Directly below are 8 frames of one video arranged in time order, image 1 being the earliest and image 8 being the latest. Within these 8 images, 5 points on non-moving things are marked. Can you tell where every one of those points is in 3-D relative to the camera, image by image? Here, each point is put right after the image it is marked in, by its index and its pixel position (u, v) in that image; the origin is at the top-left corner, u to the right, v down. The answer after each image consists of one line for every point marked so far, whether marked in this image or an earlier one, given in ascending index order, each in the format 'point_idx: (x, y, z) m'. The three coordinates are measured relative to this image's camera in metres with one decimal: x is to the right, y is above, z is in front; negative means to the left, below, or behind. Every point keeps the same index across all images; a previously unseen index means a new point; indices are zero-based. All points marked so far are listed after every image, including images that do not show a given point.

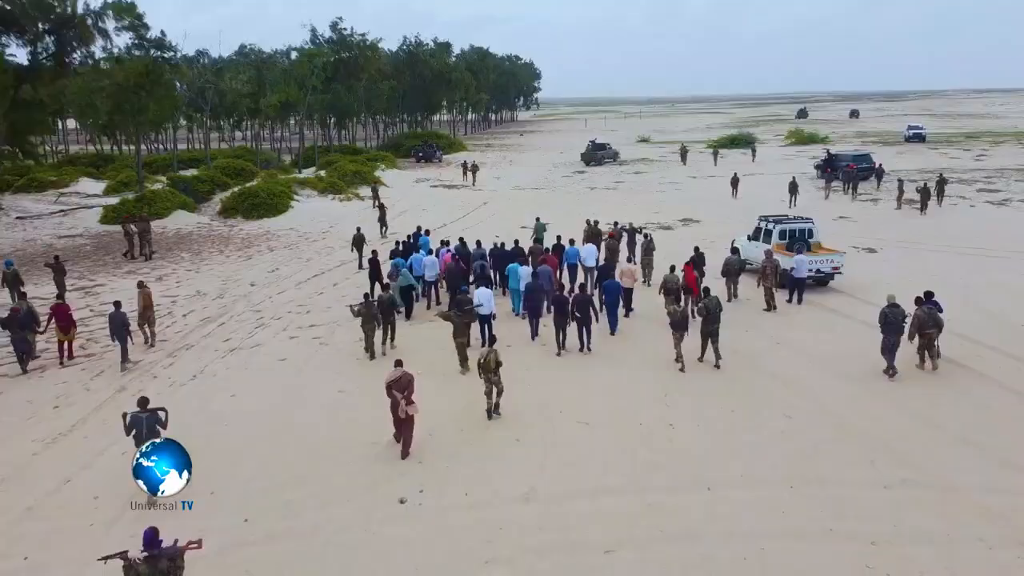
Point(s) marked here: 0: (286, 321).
0: (-3.9, -0.6, +13.5) m
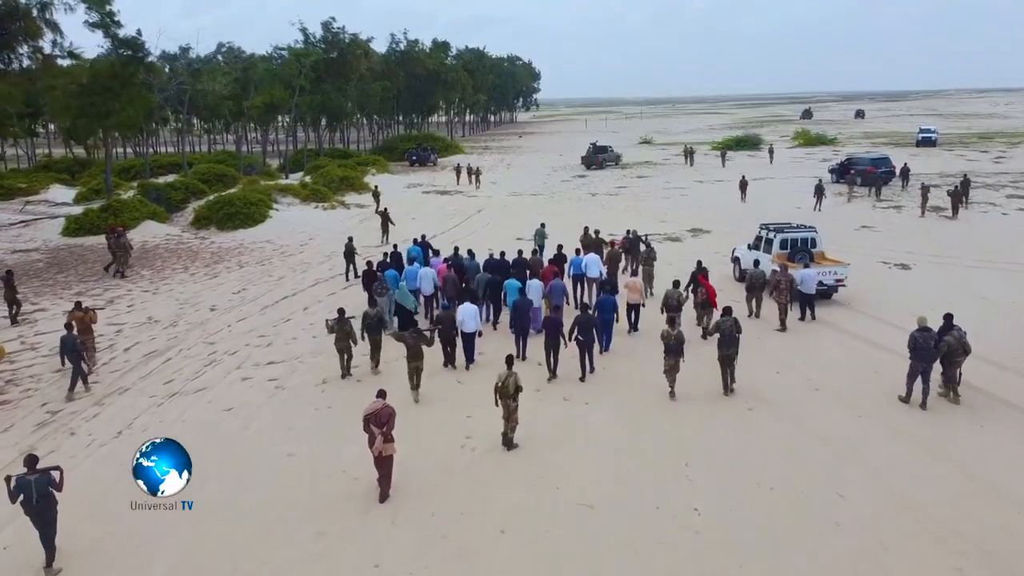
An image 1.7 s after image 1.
0: (-4.0, -1.0, +11.7) m
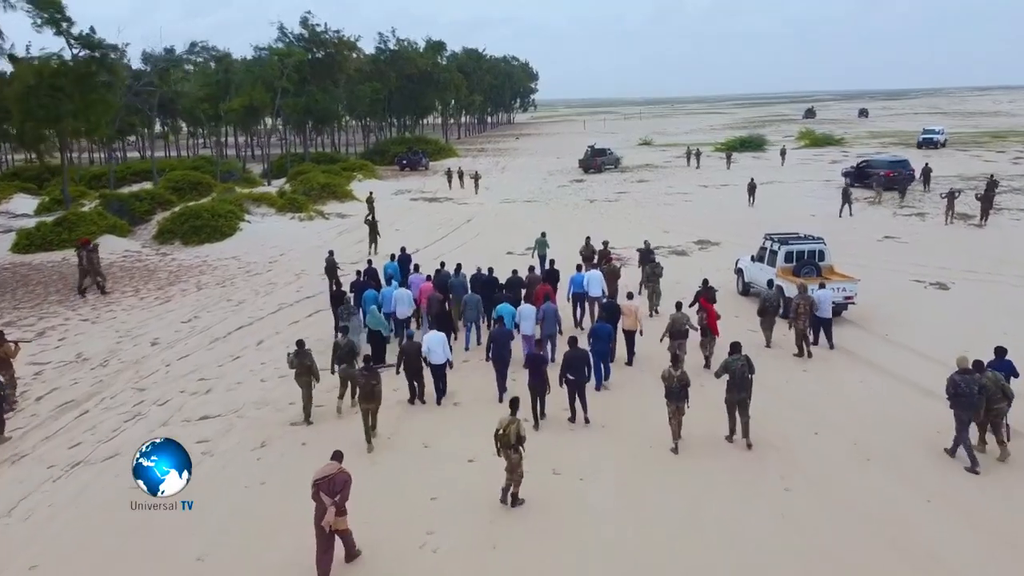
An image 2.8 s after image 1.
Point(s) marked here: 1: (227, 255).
0: (-4.2, -1.5, +9.8) m
1: (-7.0, +0.8, +19.4) m
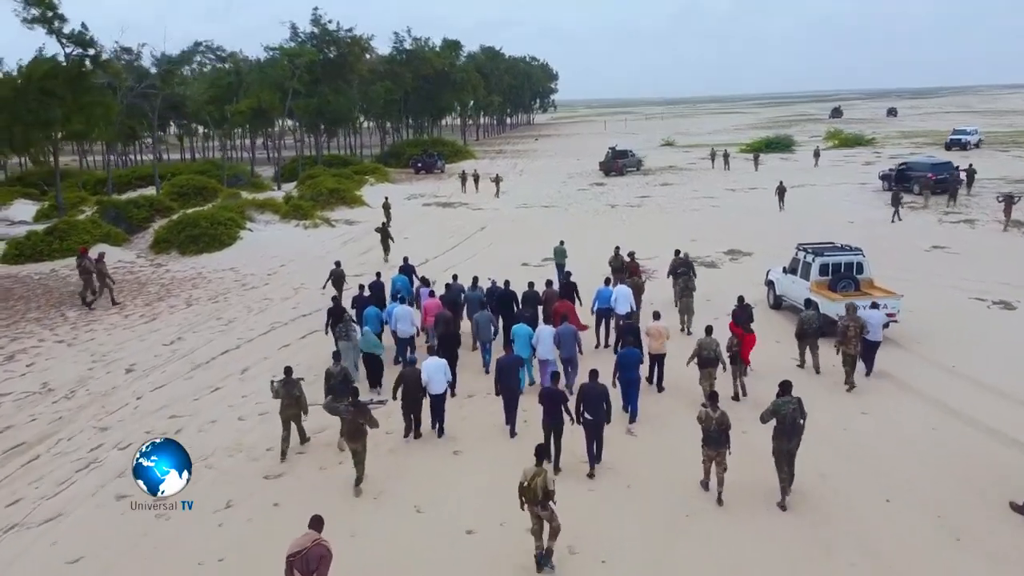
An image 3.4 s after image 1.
0: (-4.1, -1.8, +8.6) m
1: (-6.6, +0.5, +18.3) m
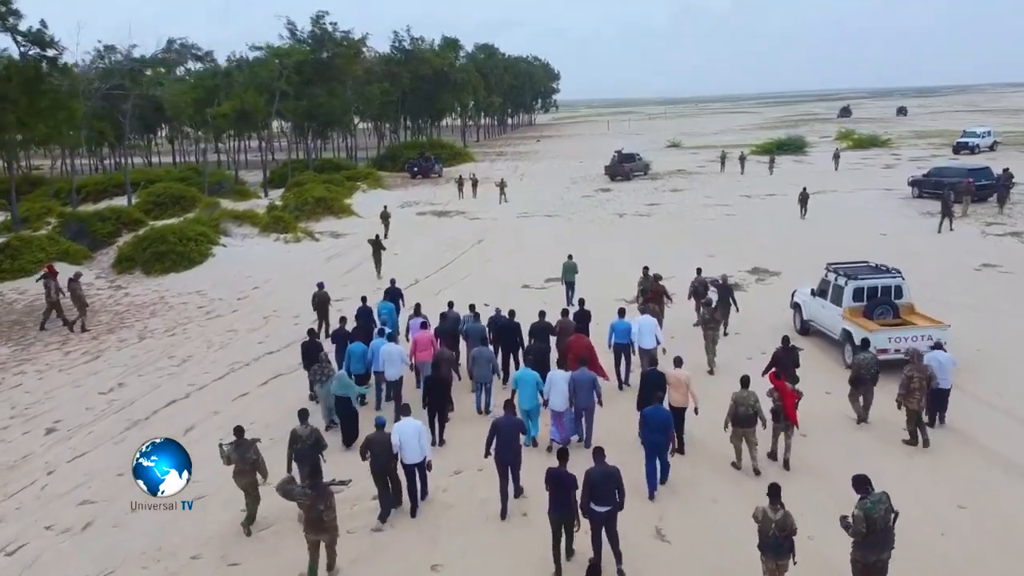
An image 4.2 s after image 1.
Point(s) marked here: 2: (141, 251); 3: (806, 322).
0: (-4.1, -2.3, +6.7) m
1: (-6.6, -0.1, +16.3) m
2: (-8.5, +0.9, +18.2) m
3: (+6.0, -0.7, +16.1) m
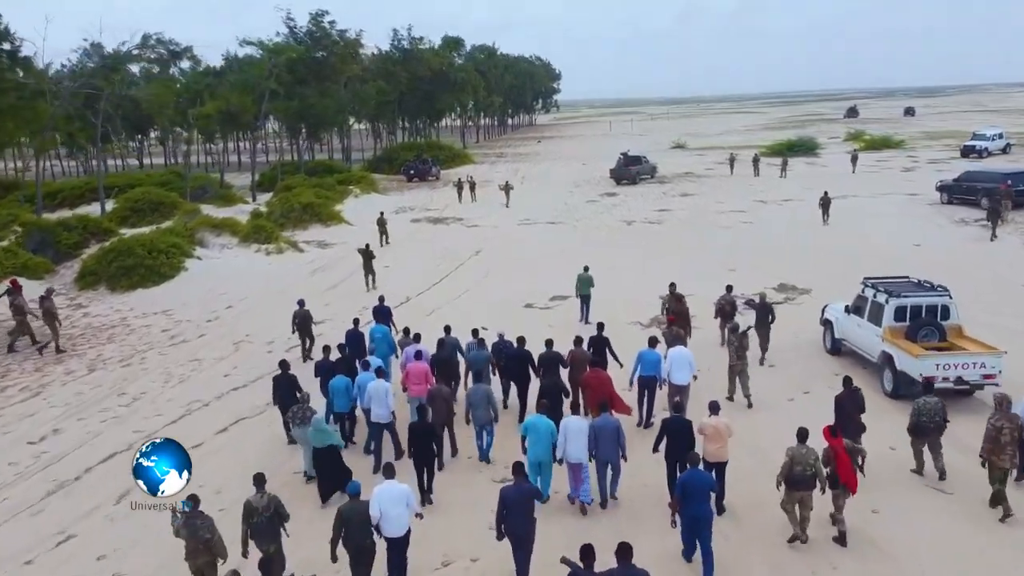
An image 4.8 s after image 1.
0: (-4.1, -2.7, +5.1) m
1: (-6.6, -0.4, +14.7) m
2: (-8.5, +0.5, +16.6) m
3: (+6.0, -1.1, +14.5) m
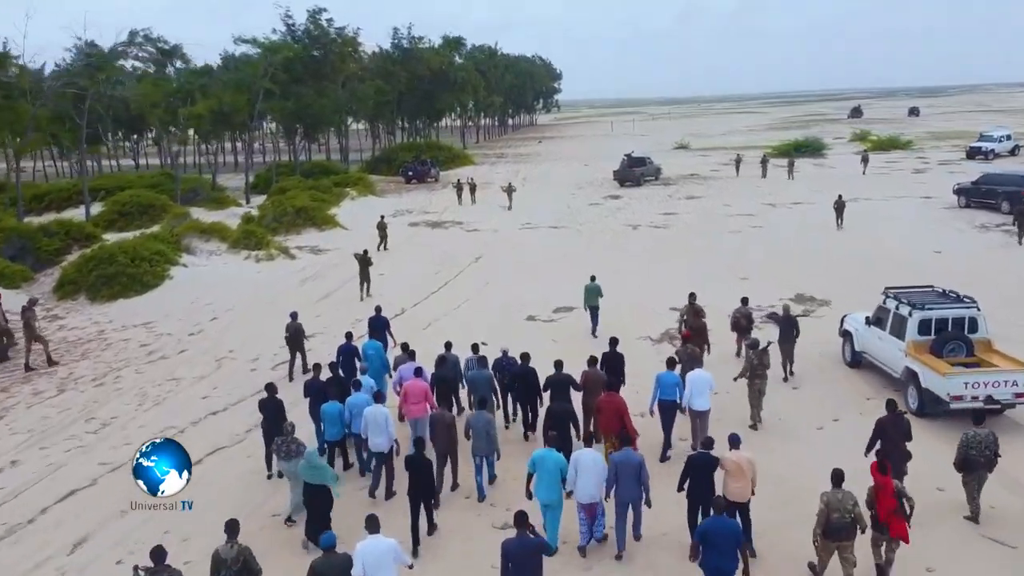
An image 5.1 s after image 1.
0: (-4.1, -2.9, +4.2) m
1: (-6.6, -0.6, +13.9) m
2: (-8.5, +0.3, +15.8) m
3: (+6.1, -1.2, +13.7) m
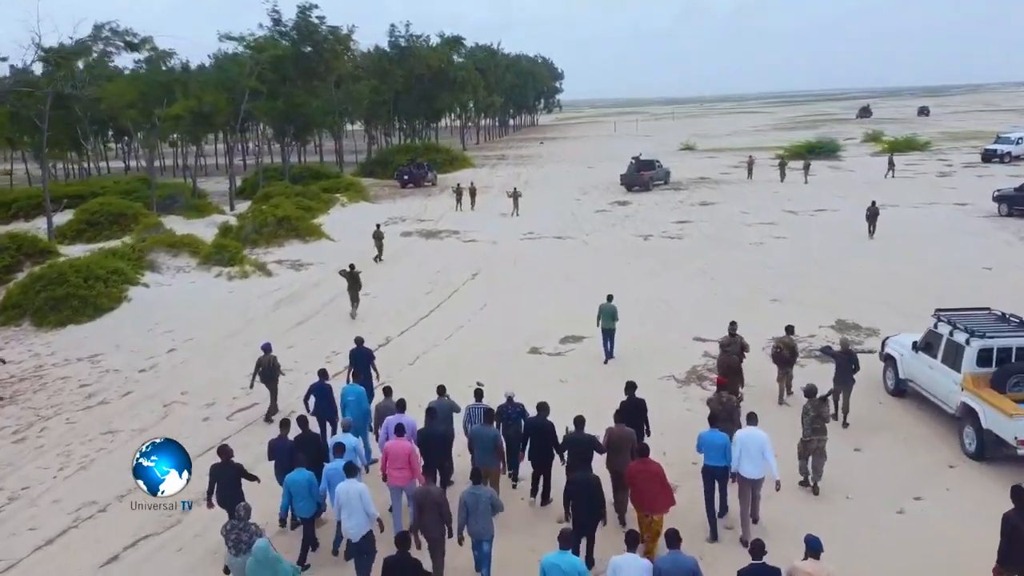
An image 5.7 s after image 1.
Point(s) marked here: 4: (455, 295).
0: (-4.1, -3.3, +2.4) m
1: (-6.6, -1.0, +12.1) m
2: (-8.4, -0.1, +14.0) m
3: (+6.1, -1.7, +11.9) m
4: (-1.2, -0.1, +16.3) m
